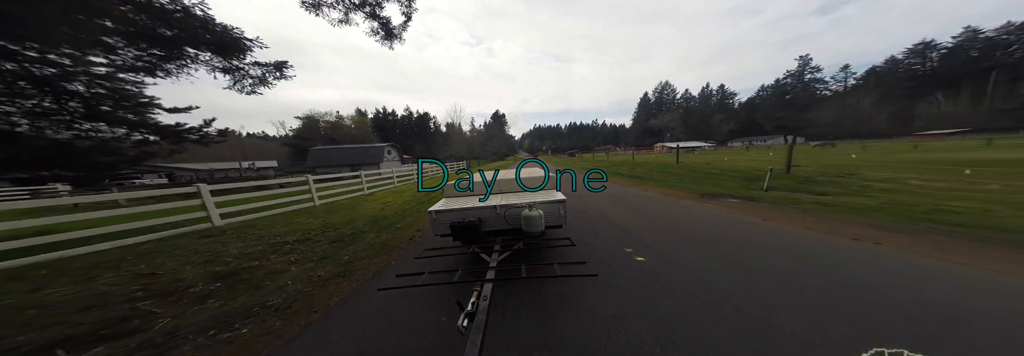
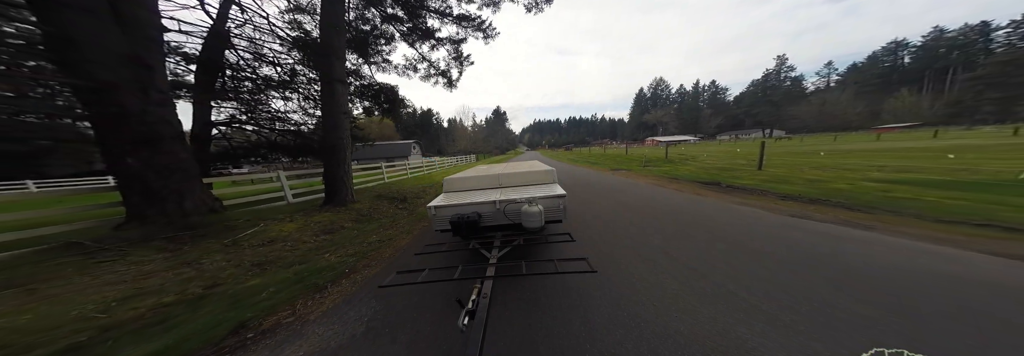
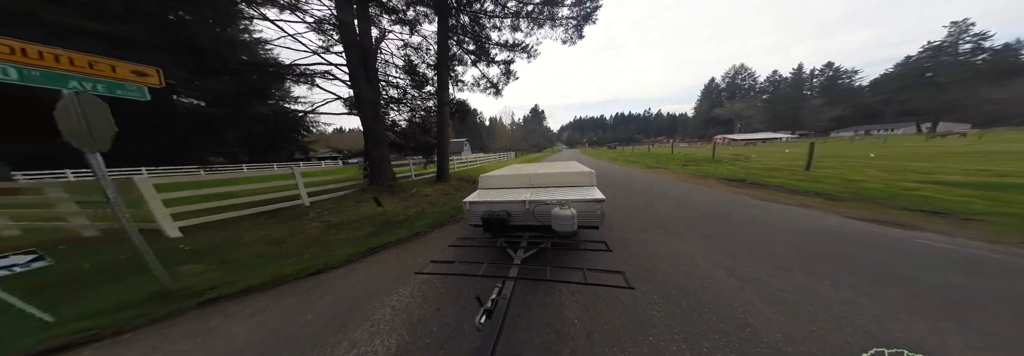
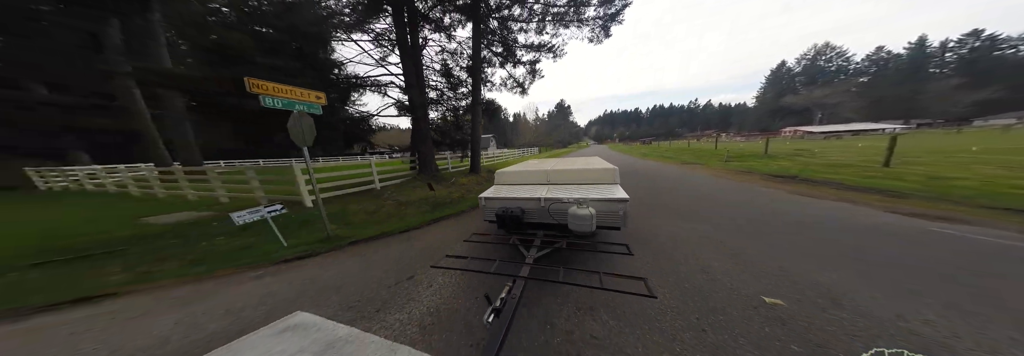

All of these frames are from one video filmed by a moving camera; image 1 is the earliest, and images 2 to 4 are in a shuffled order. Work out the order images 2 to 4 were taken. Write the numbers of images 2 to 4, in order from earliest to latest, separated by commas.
2, 3, 4
